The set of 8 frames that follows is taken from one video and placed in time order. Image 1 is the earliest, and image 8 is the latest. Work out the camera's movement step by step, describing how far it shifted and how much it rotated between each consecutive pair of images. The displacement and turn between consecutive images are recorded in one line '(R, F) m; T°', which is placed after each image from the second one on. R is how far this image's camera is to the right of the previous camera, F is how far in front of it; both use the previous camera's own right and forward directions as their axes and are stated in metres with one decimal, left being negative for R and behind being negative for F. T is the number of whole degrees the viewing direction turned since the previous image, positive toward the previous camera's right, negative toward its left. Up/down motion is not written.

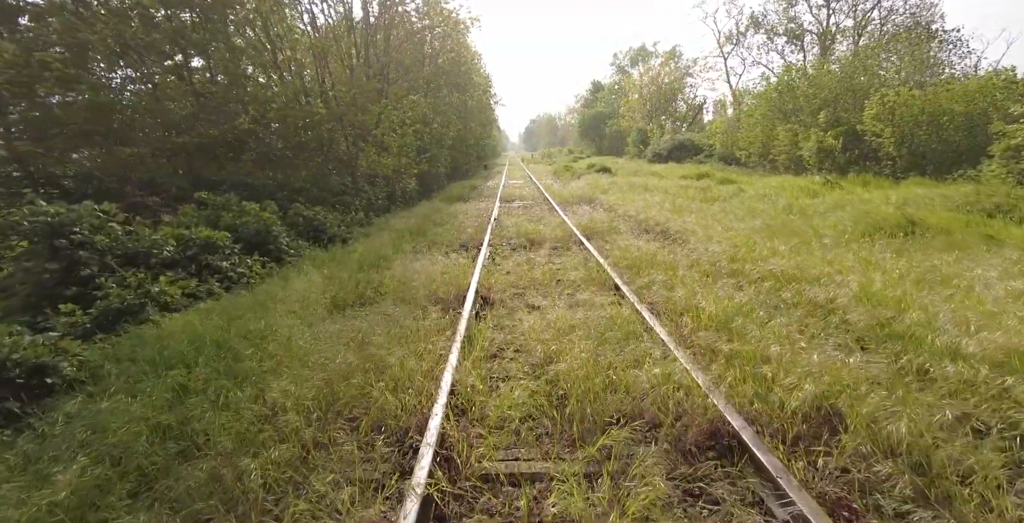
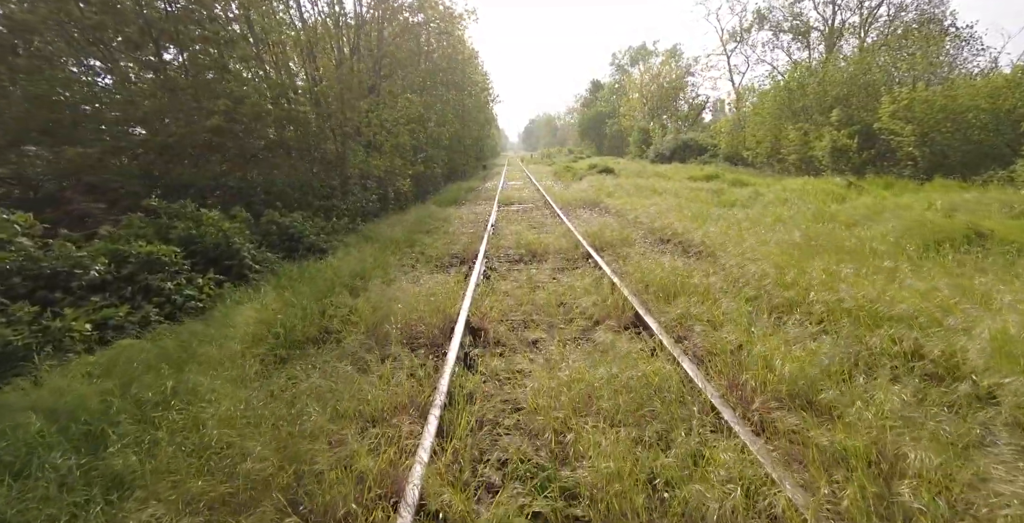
(0.0, +1.0) m; 0°
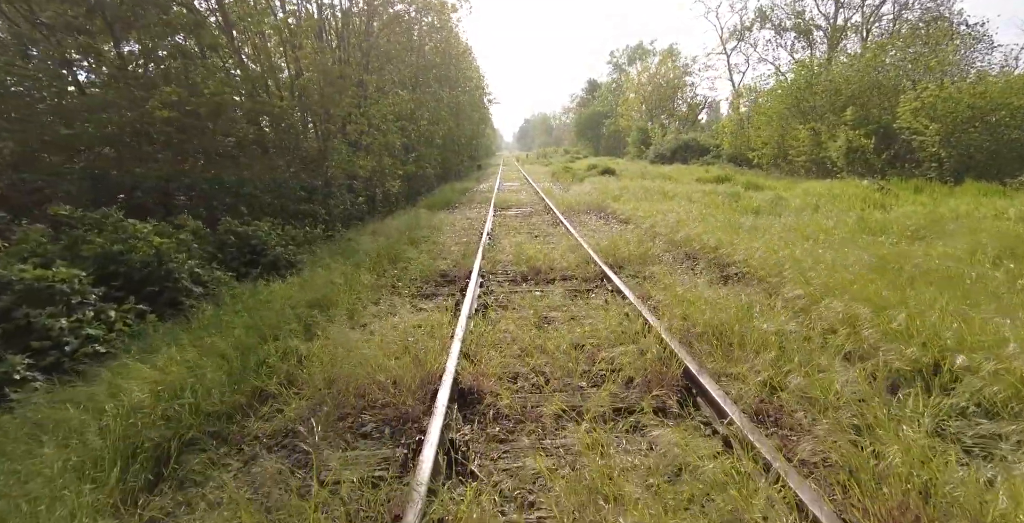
(-0.1, +1.2) m; +1°
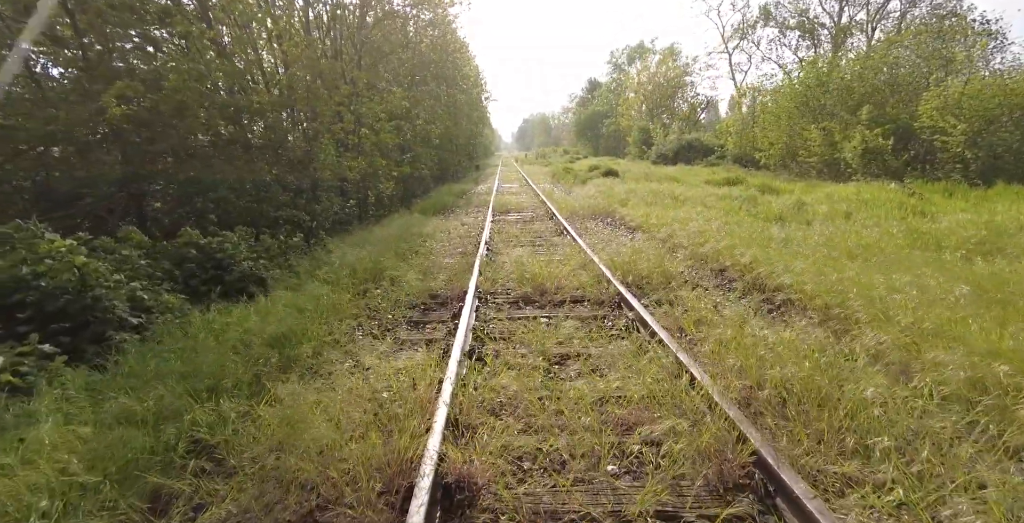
(0.0, +0.9) m; 0°
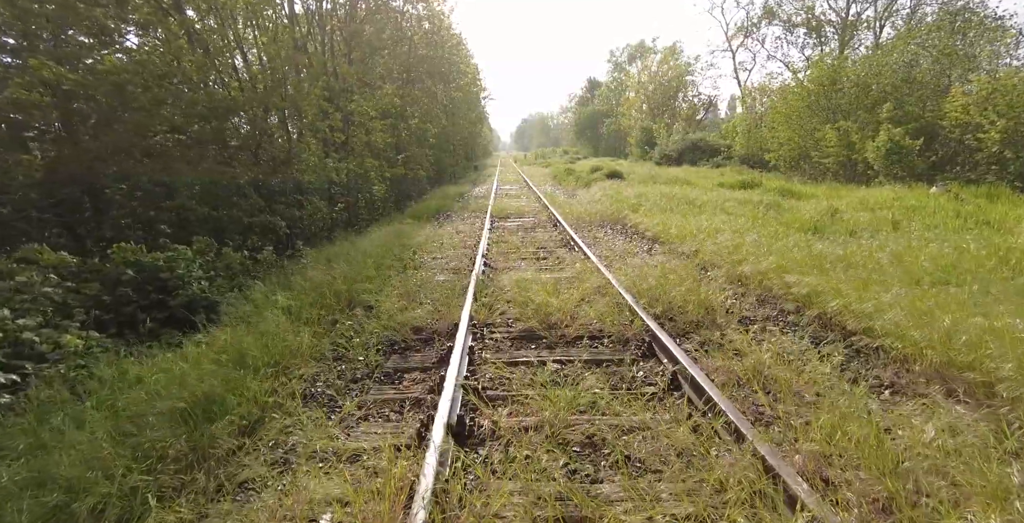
(0.0, +1.1) m; 0°
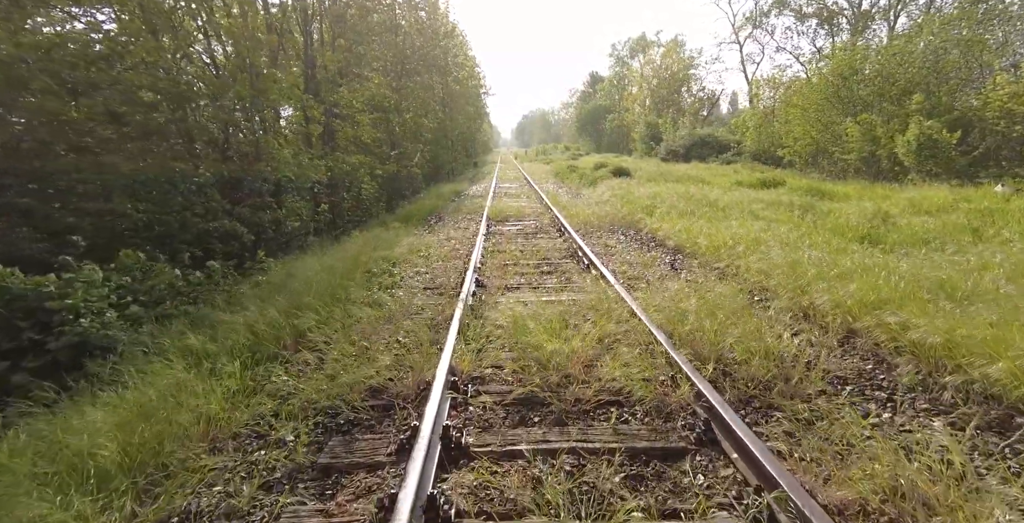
(0.0, +1.4) m; 0°
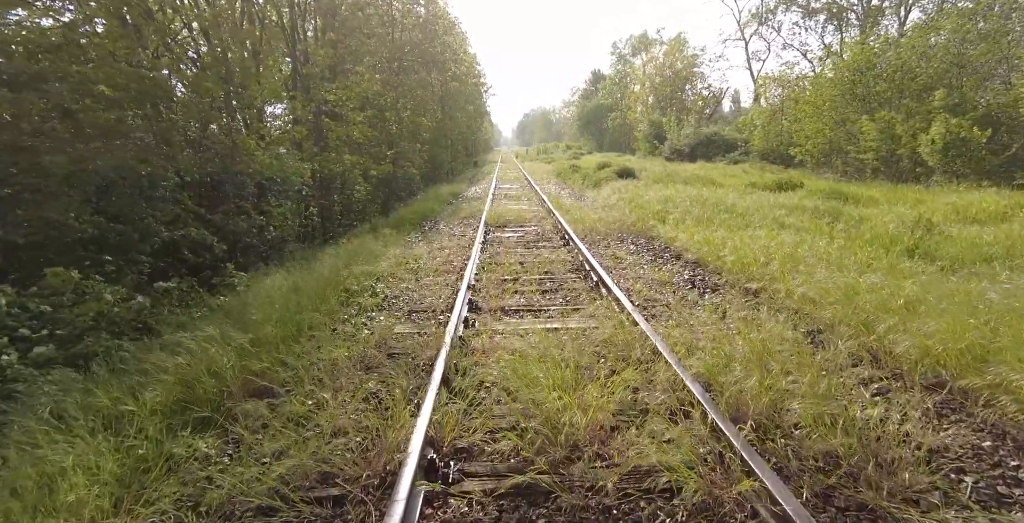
(0.0, +0.9) m; 0°
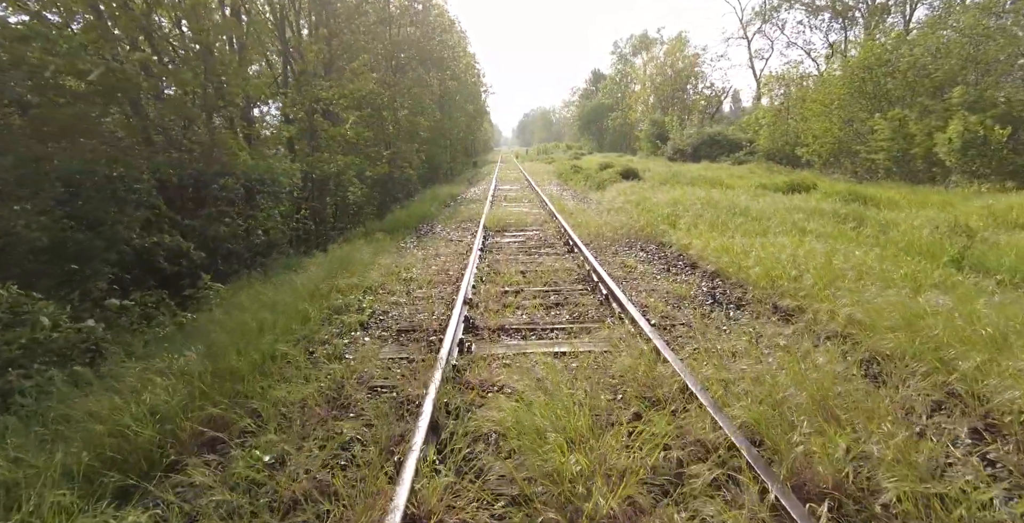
(0.0, +0.6) m; 0°
